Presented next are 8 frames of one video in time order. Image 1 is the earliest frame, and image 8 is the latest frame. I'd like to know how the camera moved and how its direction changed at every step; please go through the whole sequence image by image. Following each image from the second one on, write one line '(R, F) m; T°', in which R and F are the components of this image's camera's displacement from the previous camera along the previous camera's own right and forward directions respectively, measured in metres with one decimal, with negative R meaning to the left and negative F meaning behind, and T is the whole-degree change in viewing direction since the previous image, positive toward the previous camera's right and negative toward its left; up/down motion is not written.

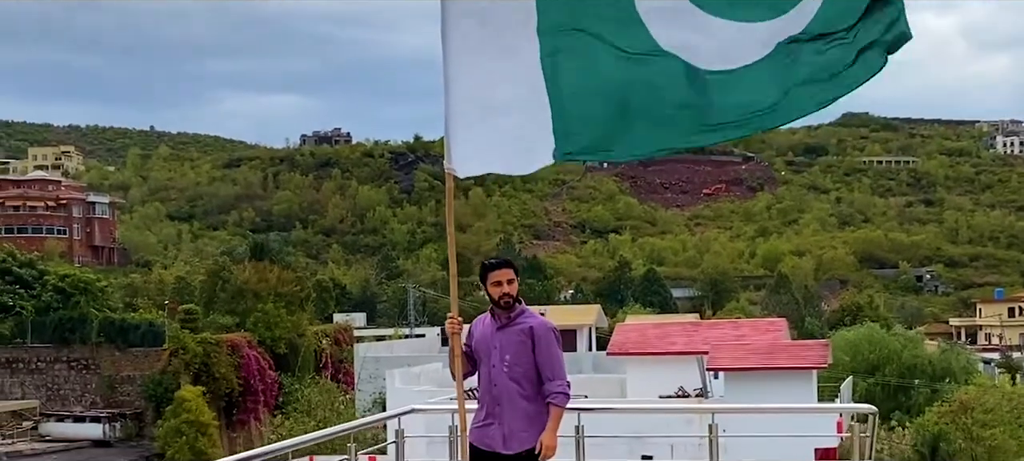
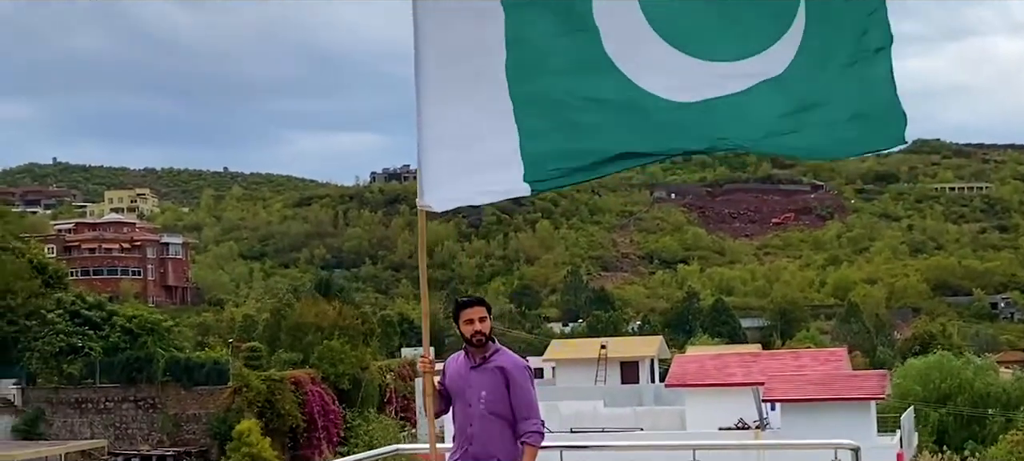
(+0.7, -0.1) m; -4°
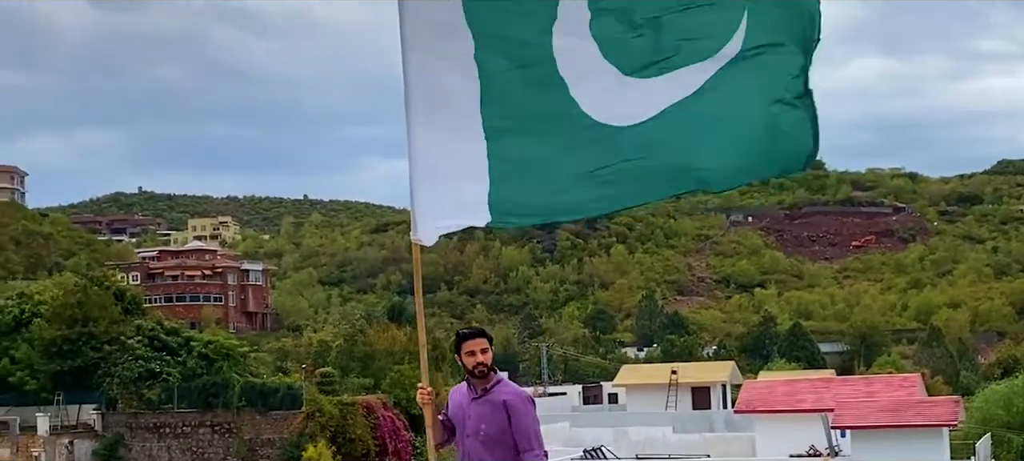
(+0.5, -0.1) m; -4°
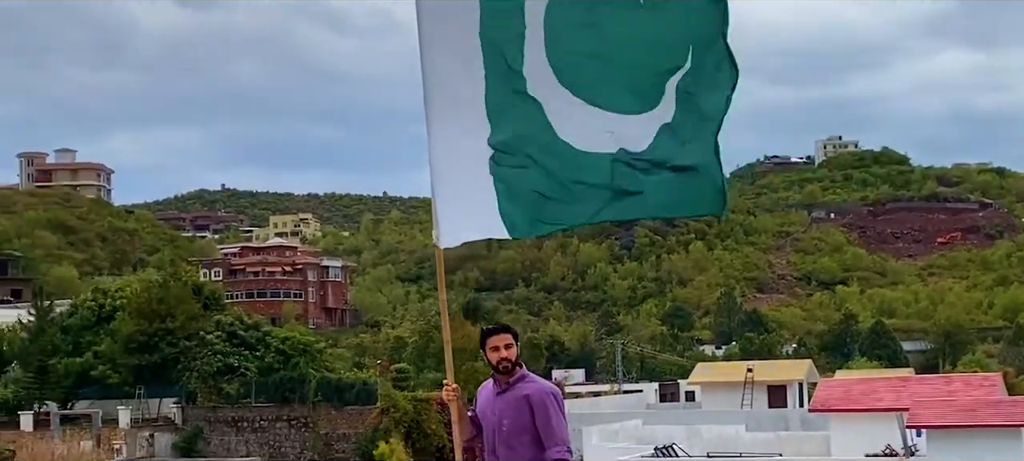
(+0.3, 0.0) m; -4°
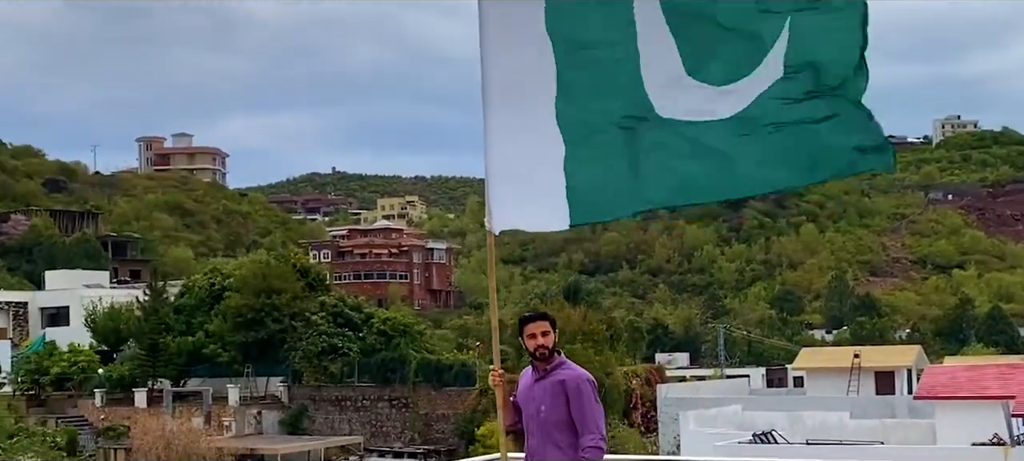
(+0.5, 0.0) m; -5°
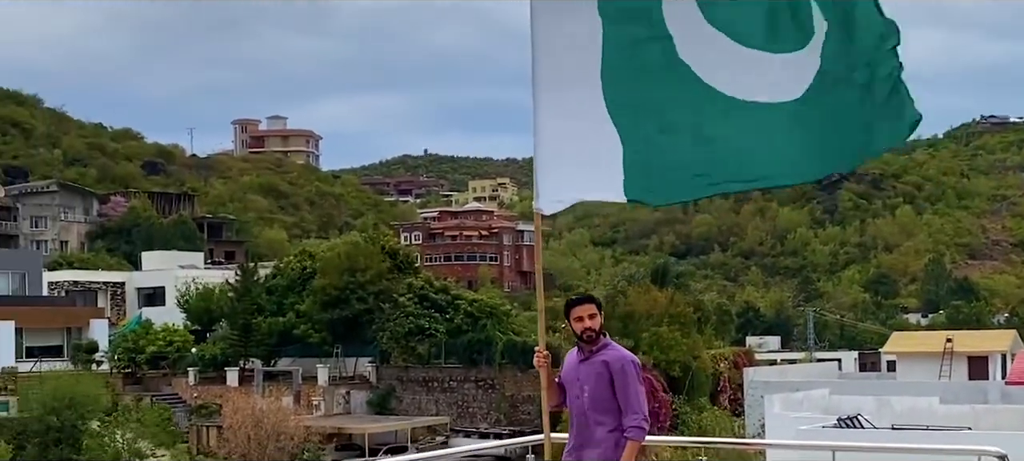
(+0.3, +0.1) m; -4°
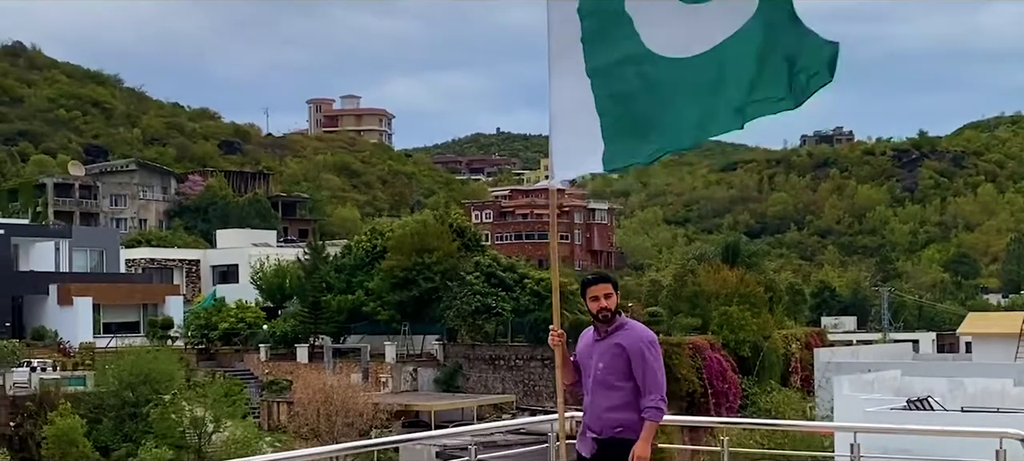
(+0.4, +0.1) m; -4°
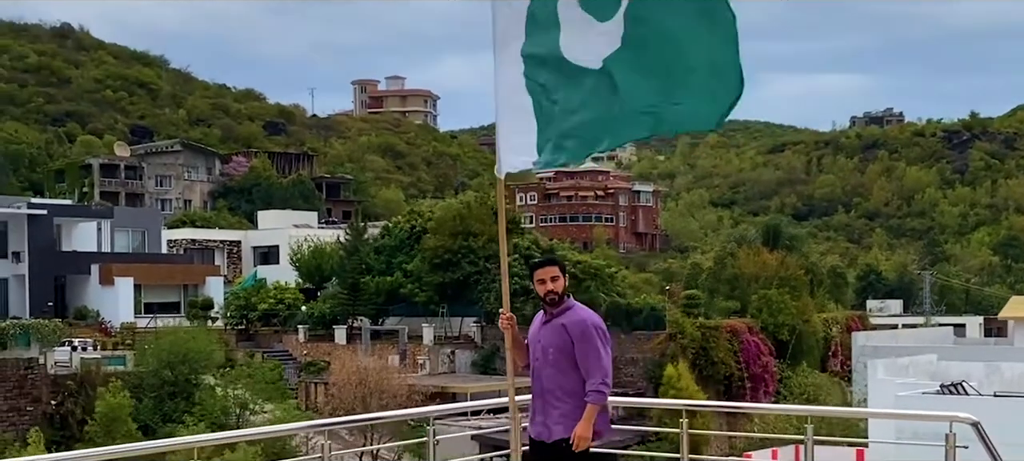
(+0.5, +0.2) m; -3°
